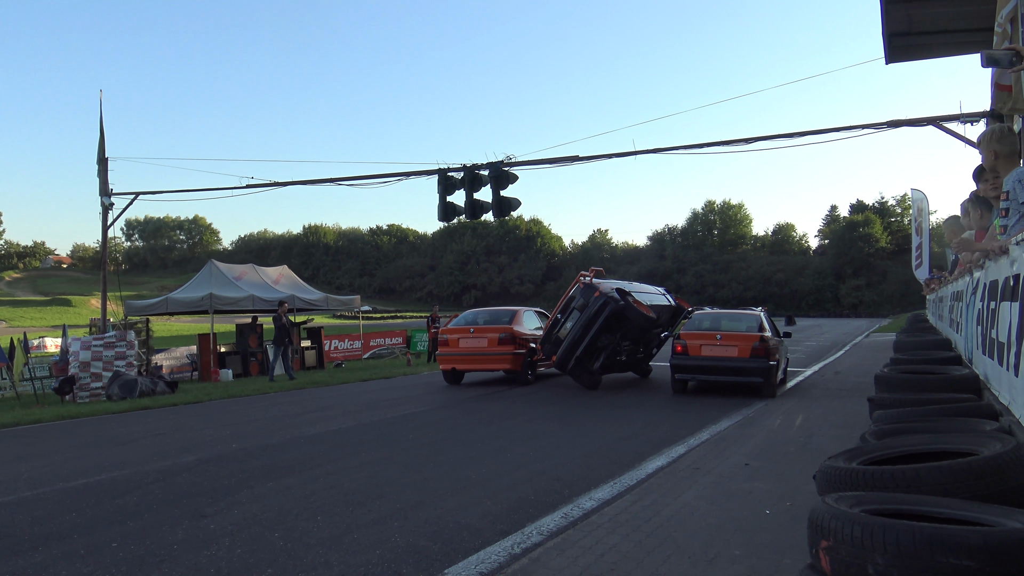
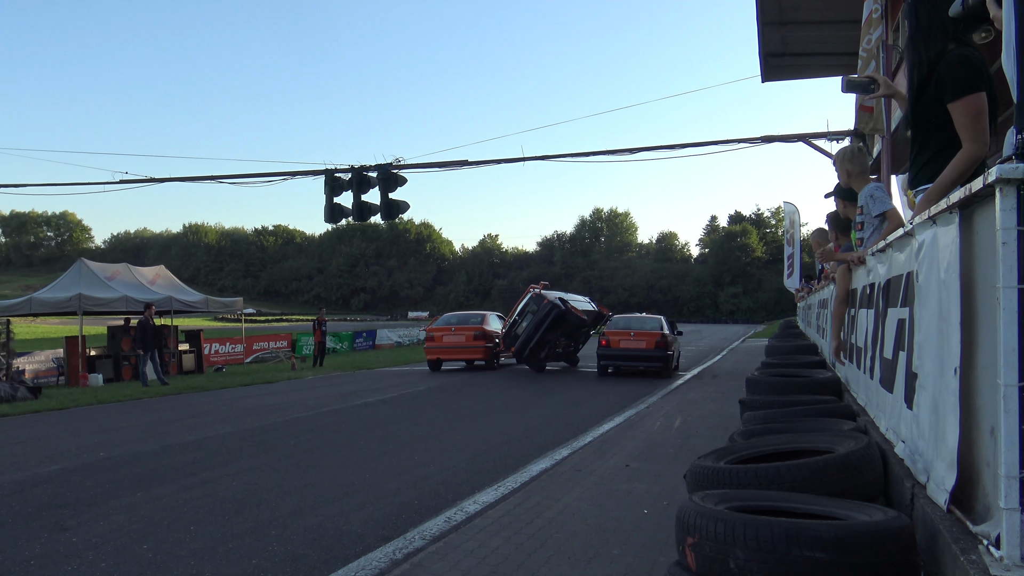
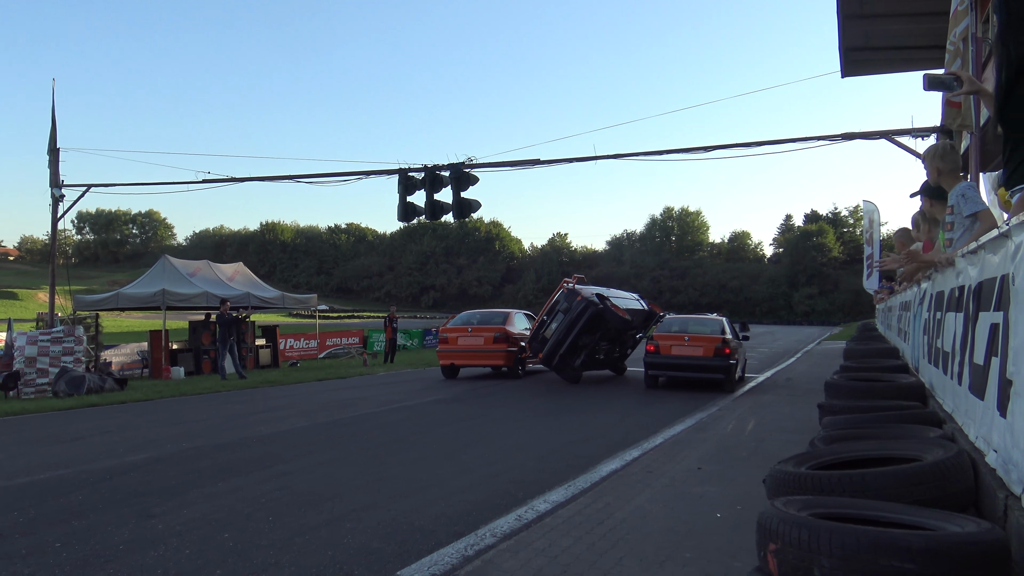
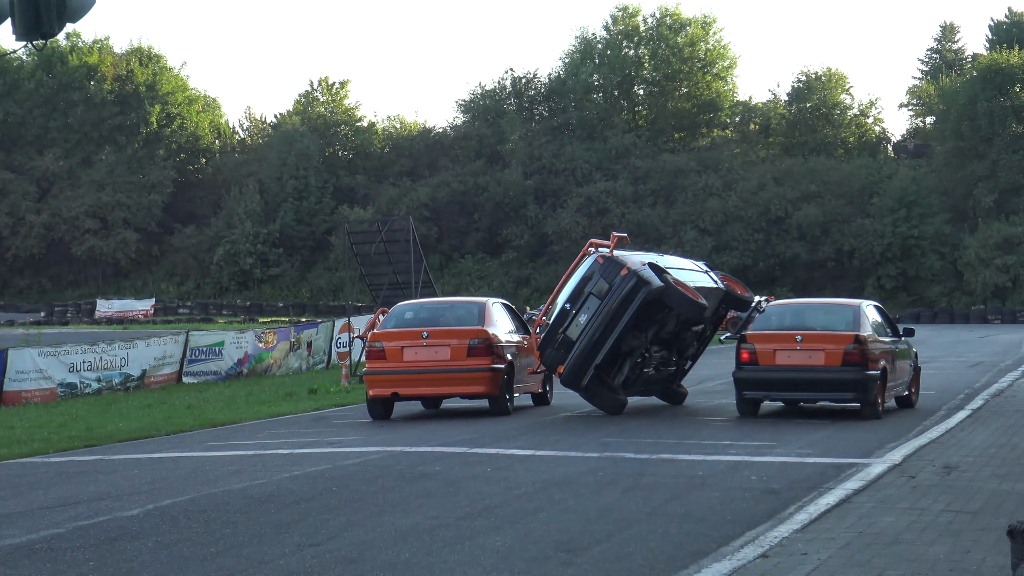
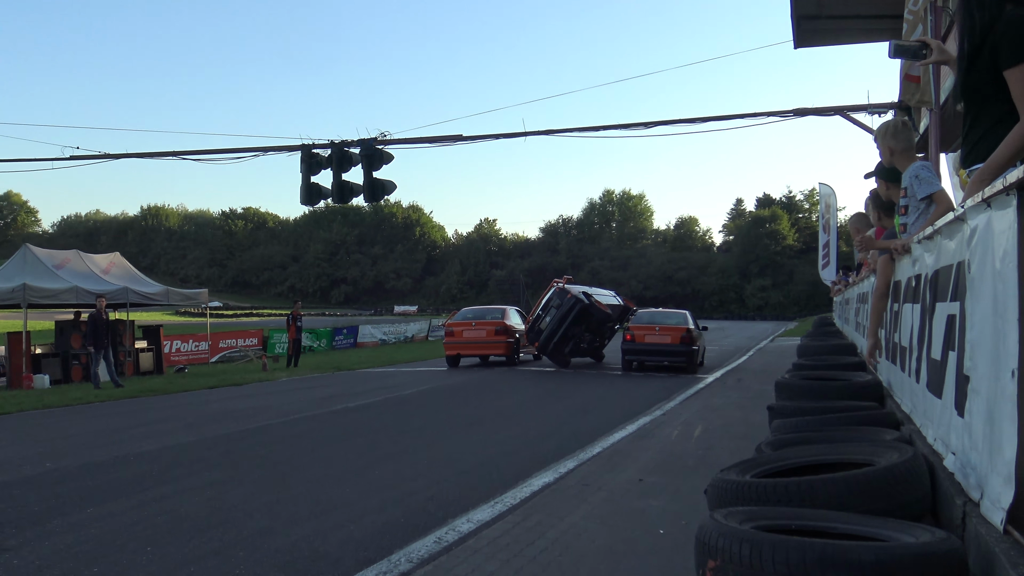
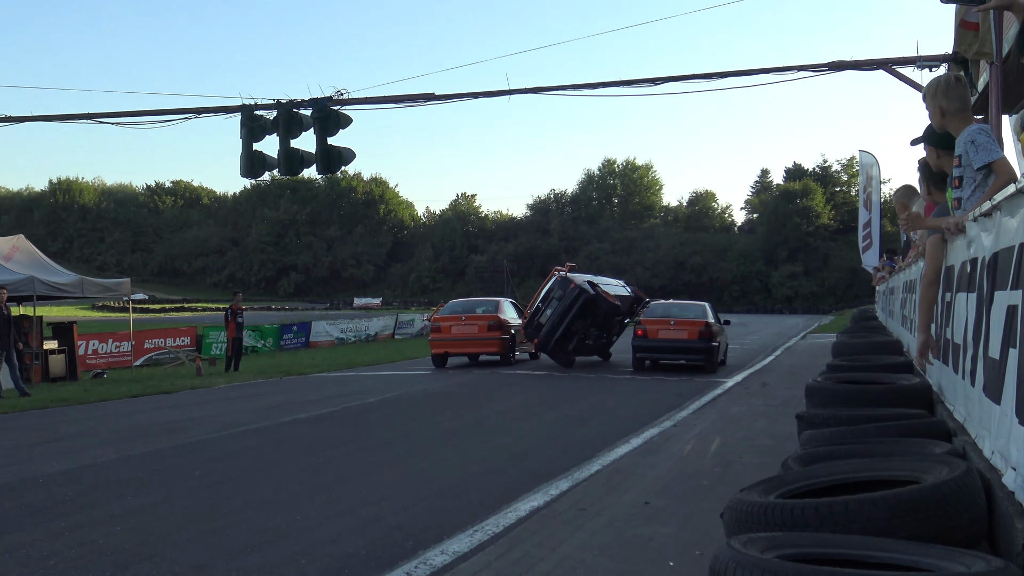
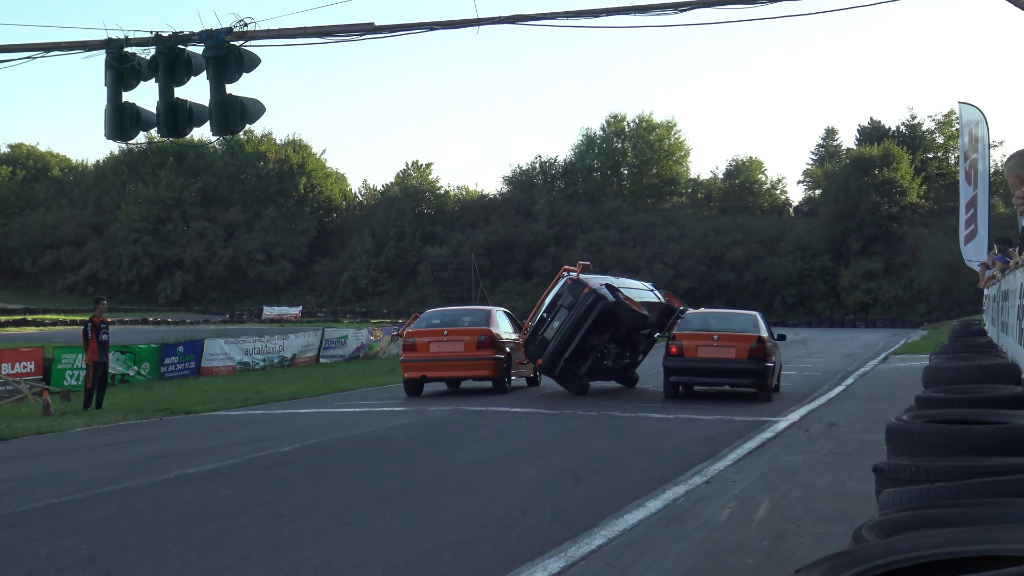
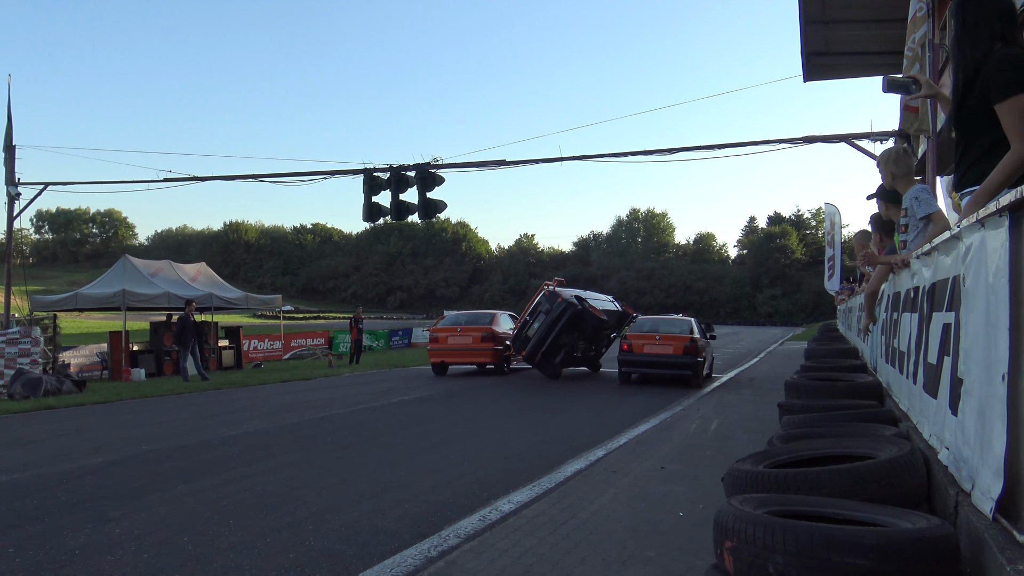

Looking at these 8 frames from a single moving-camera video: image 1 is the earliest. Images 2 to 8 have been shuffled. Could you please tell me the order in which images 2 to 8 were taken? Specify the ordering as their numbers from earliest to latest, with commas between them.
3, 8, 2, 5, 6, 7, 4
